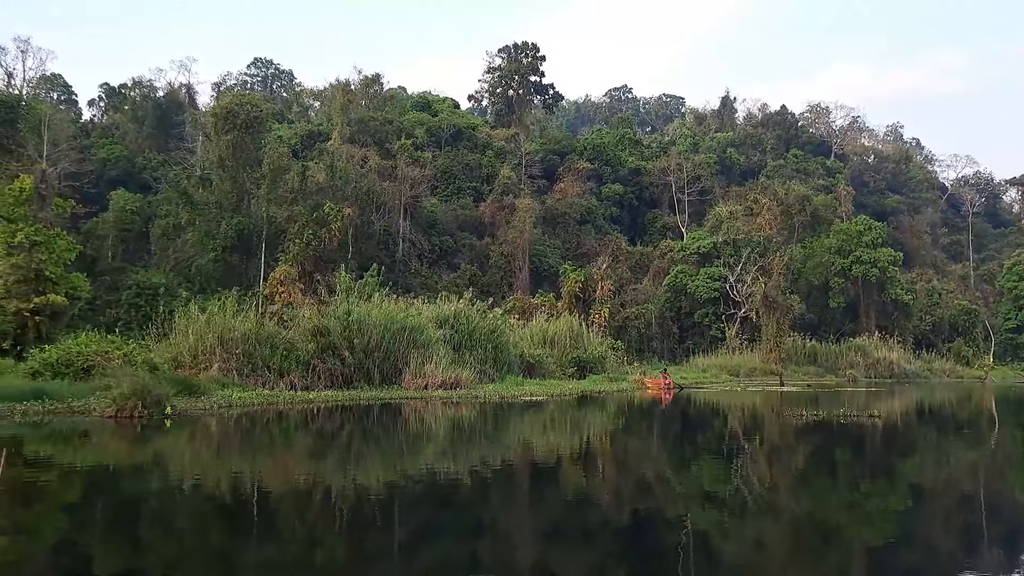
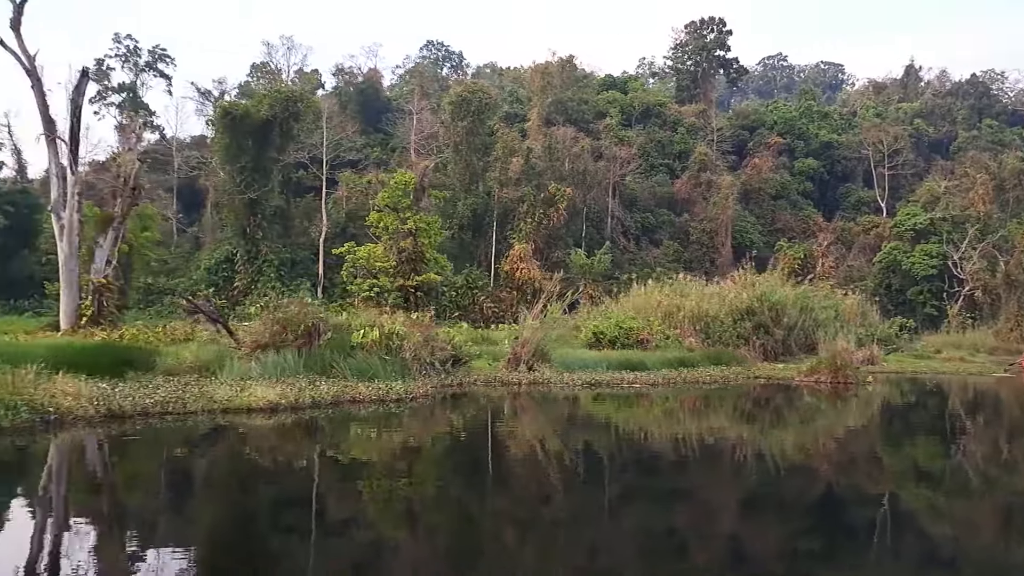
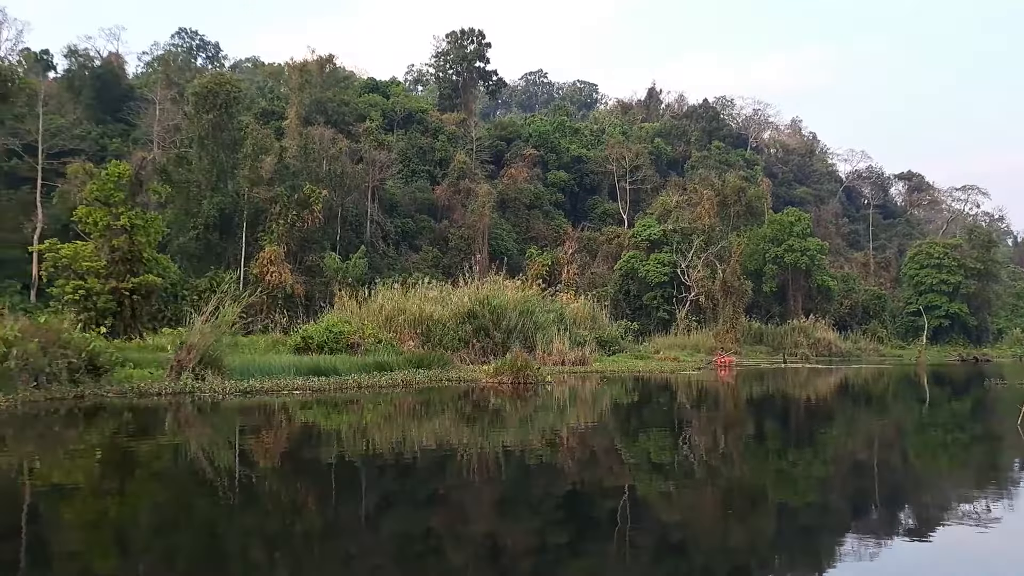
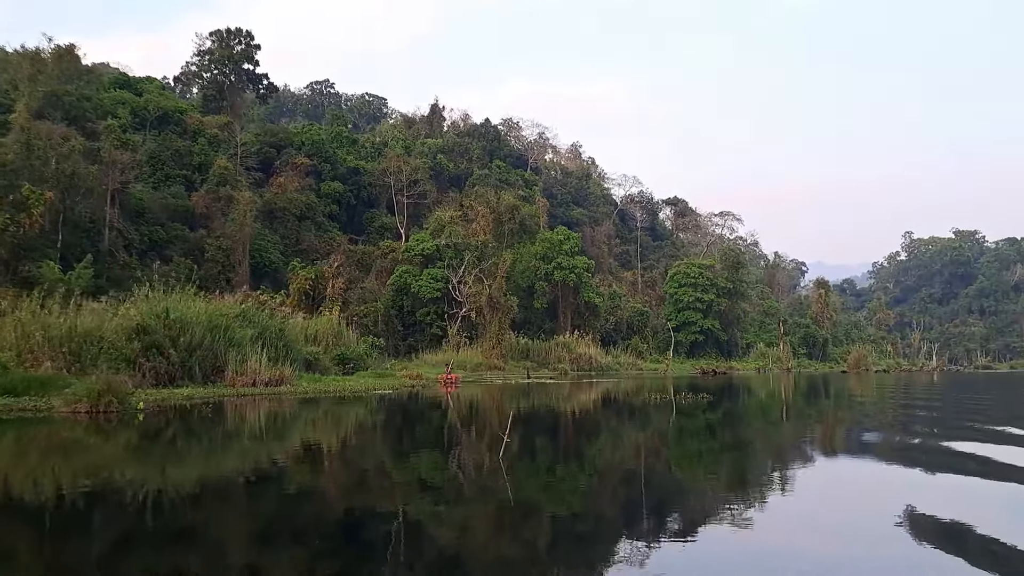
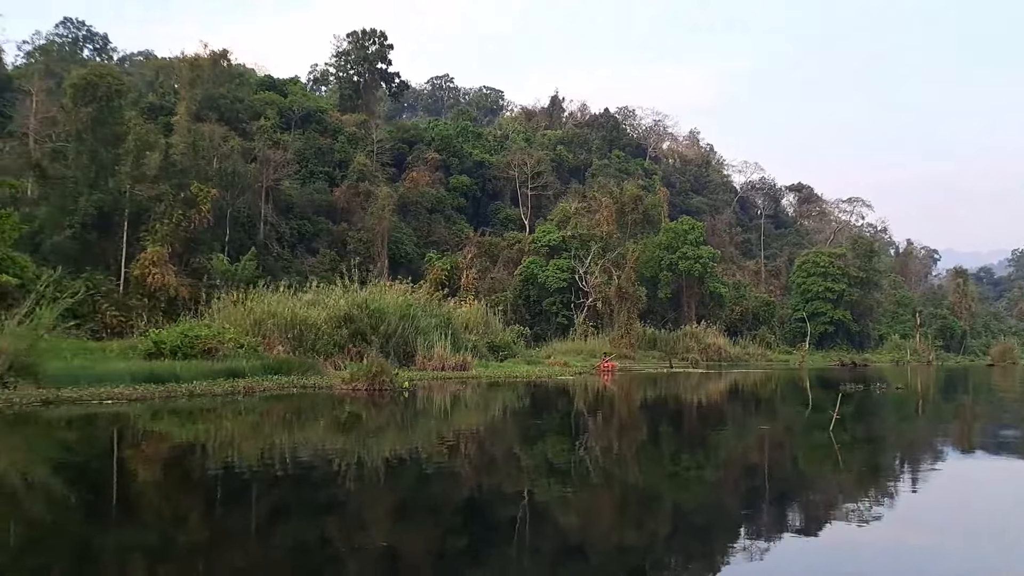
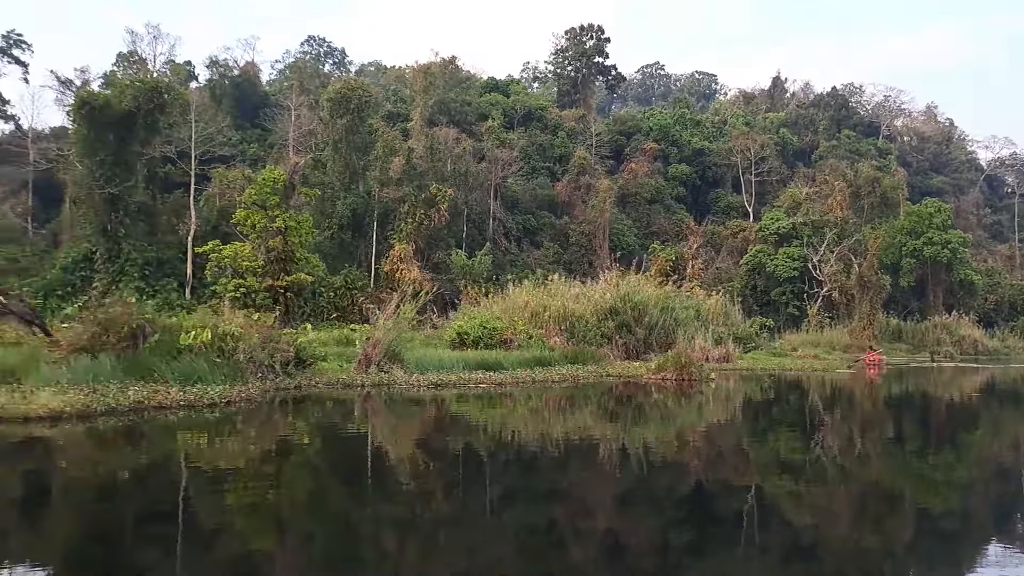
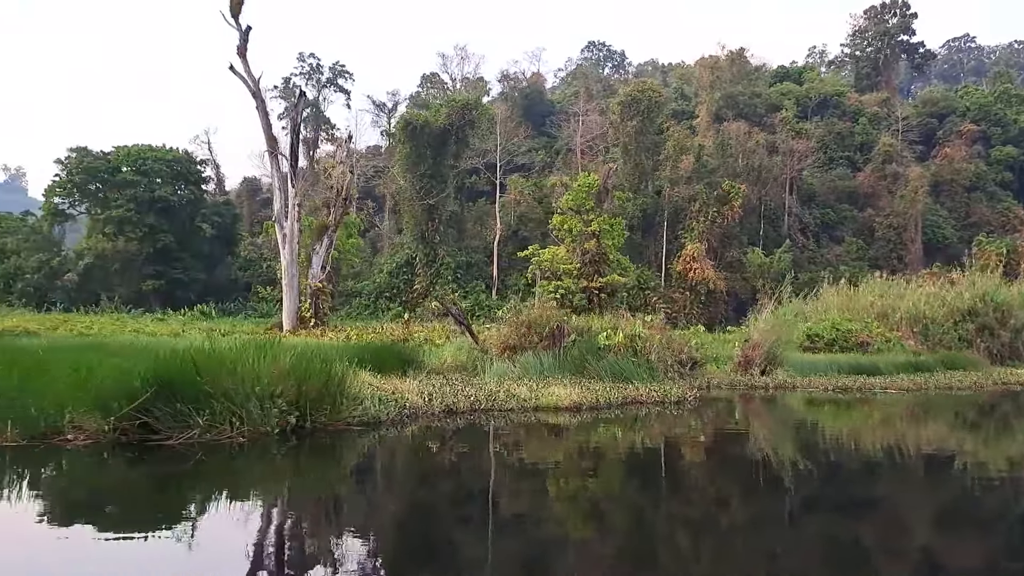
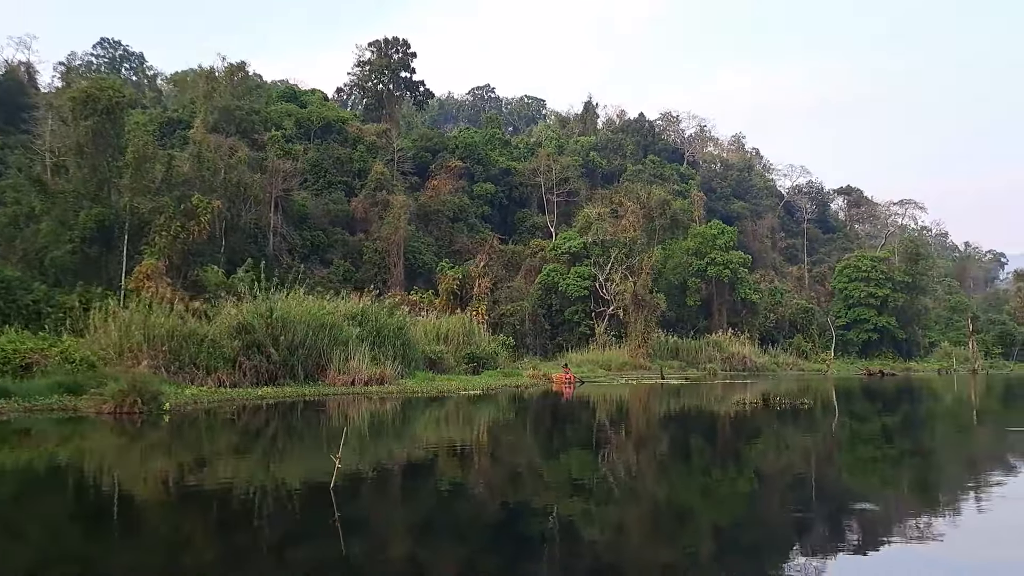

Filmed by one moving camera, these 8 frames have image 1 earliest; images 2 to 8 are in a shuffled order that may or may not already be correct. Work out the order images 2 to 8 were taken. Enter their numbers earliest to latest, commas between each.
8, 4, 5, 3, 6, 2, 7
